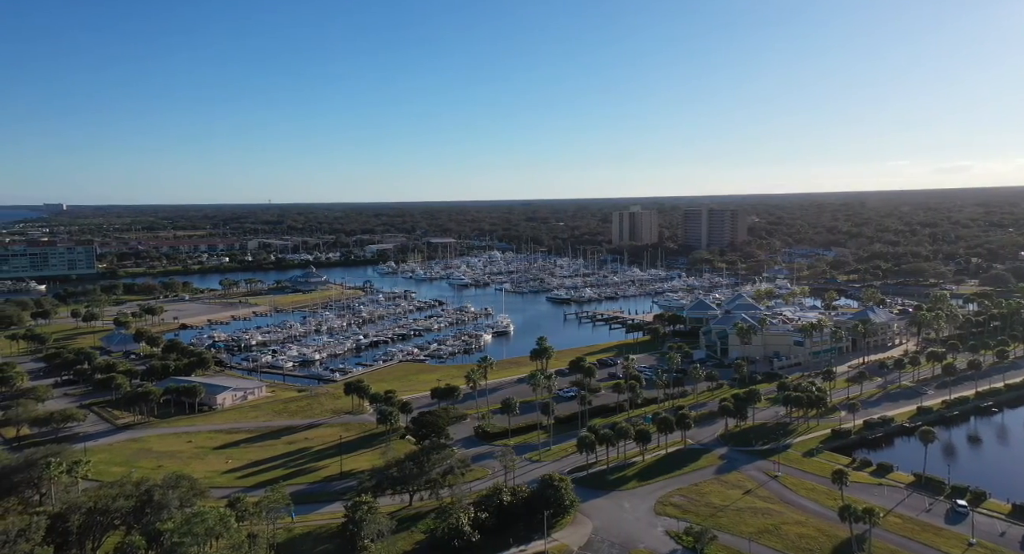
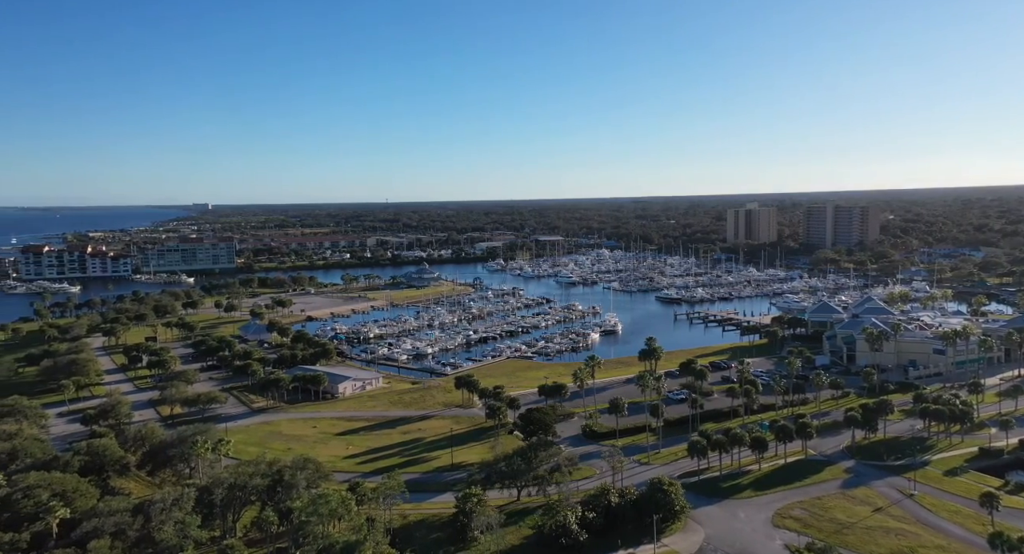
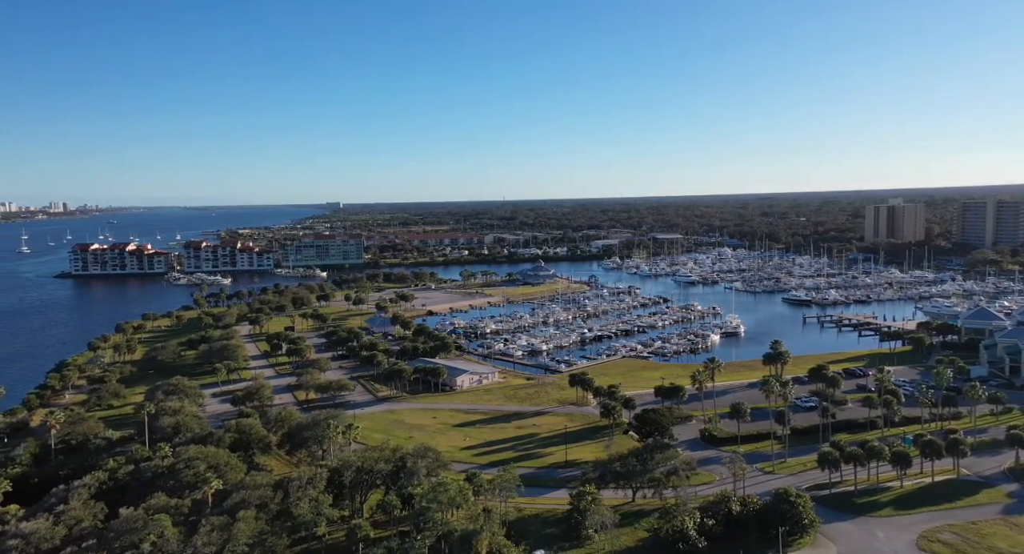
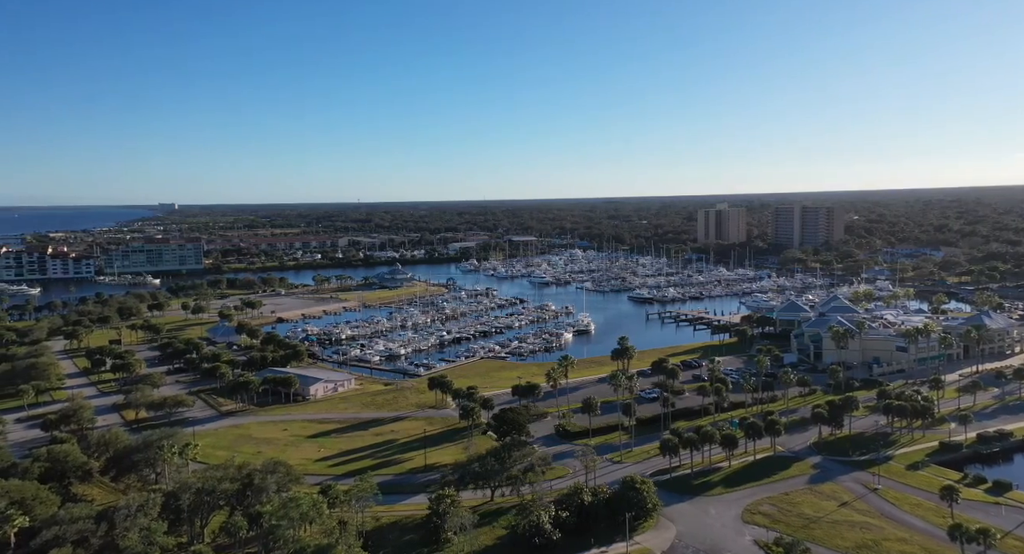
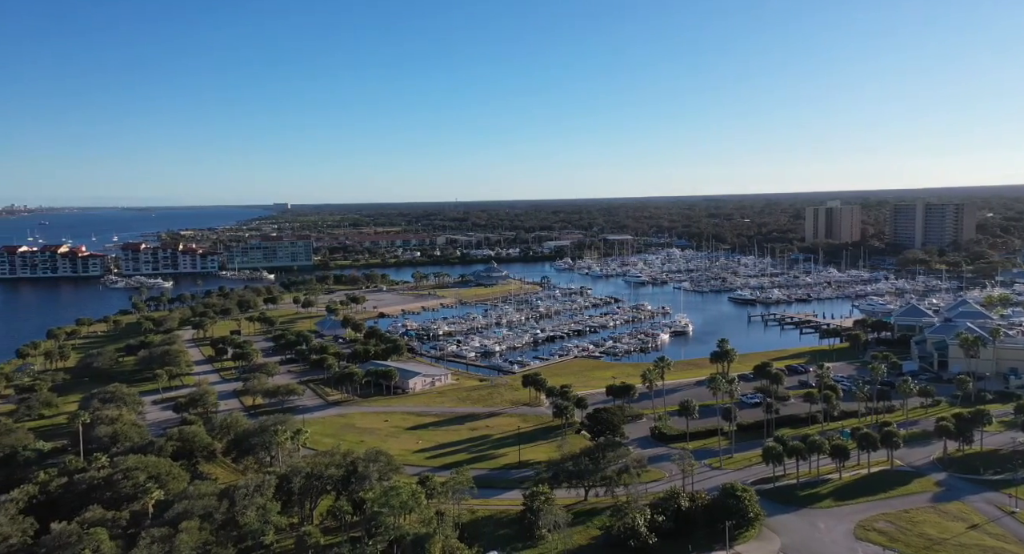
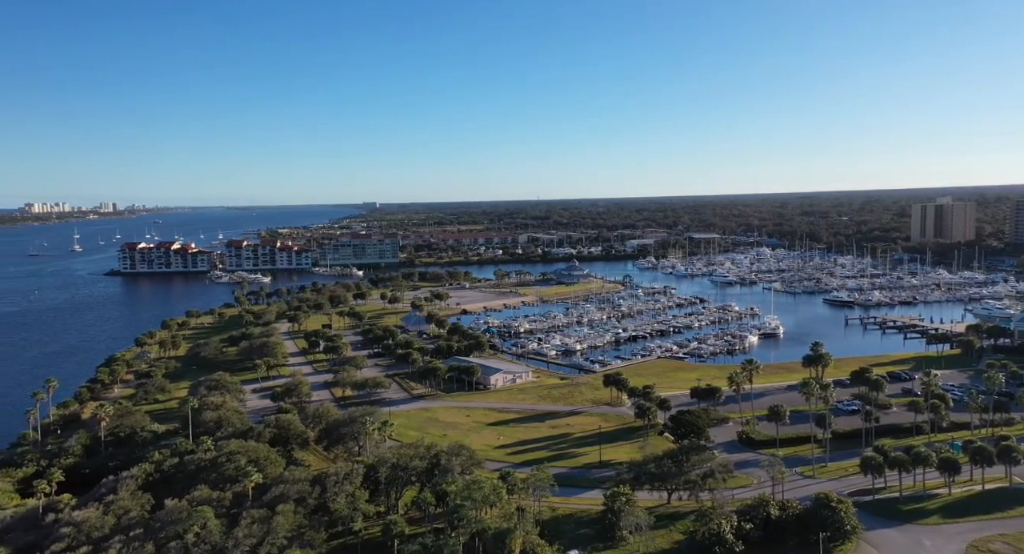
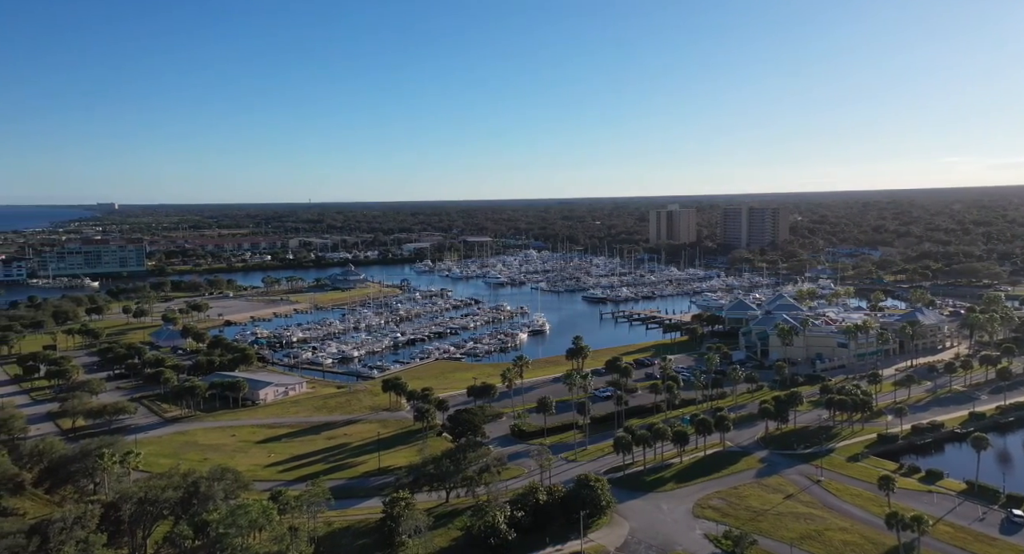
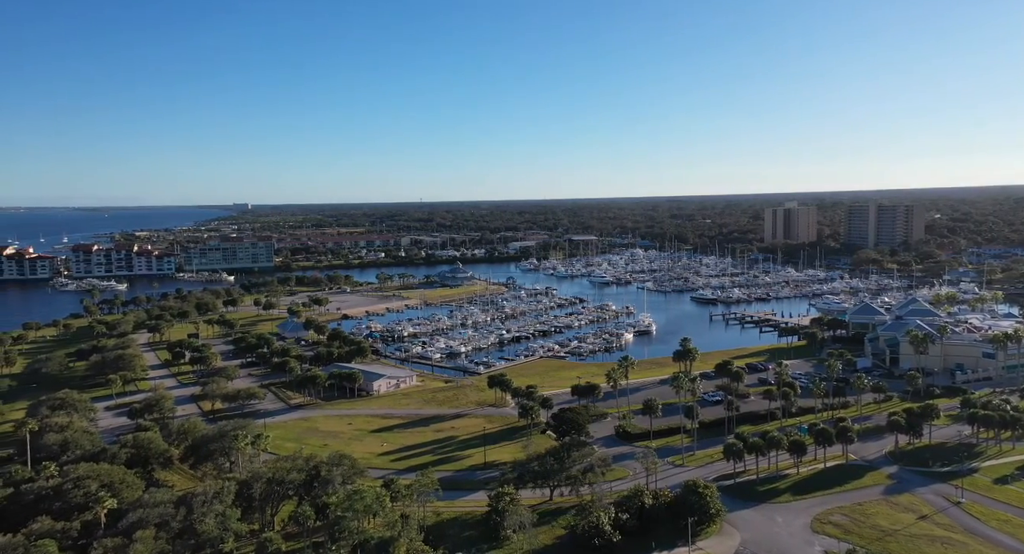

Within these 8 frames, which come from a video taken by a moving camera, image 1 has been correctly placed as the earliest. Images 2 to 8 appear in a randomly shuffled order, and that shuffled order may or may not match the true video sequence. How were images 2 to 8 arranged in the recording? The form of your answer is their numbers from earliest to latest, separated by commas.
7, 4, 2, 8, 5, 3, 6
